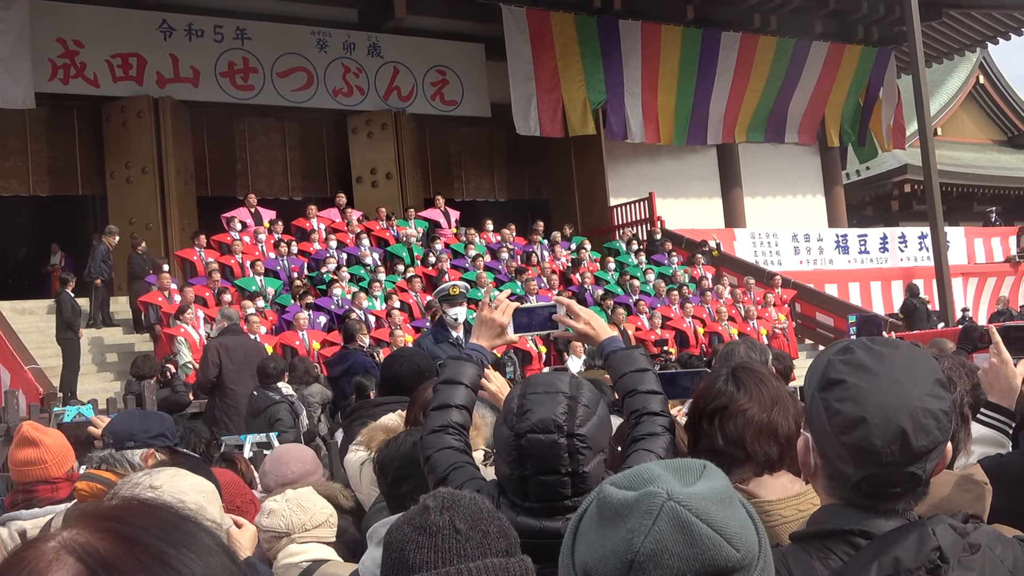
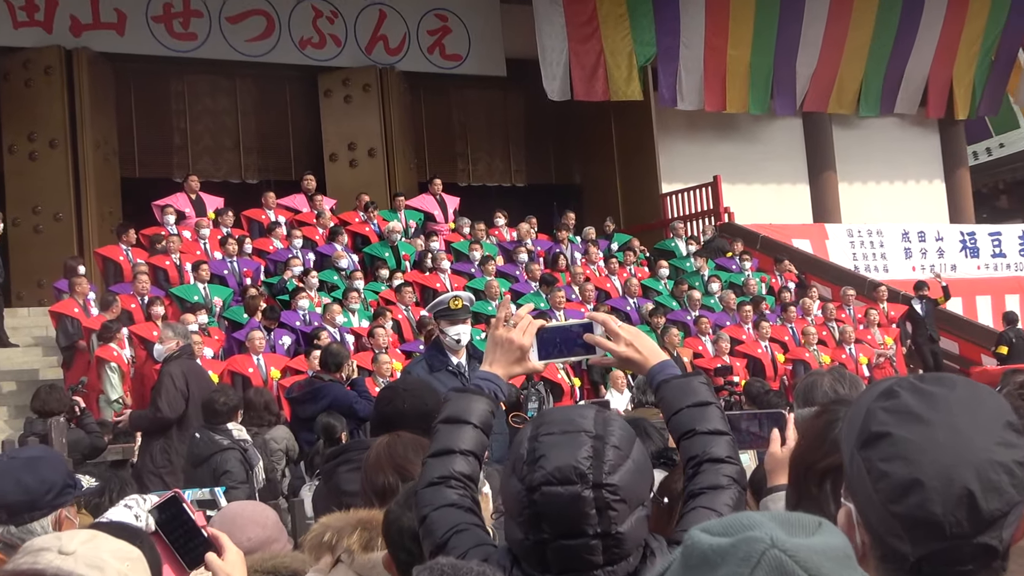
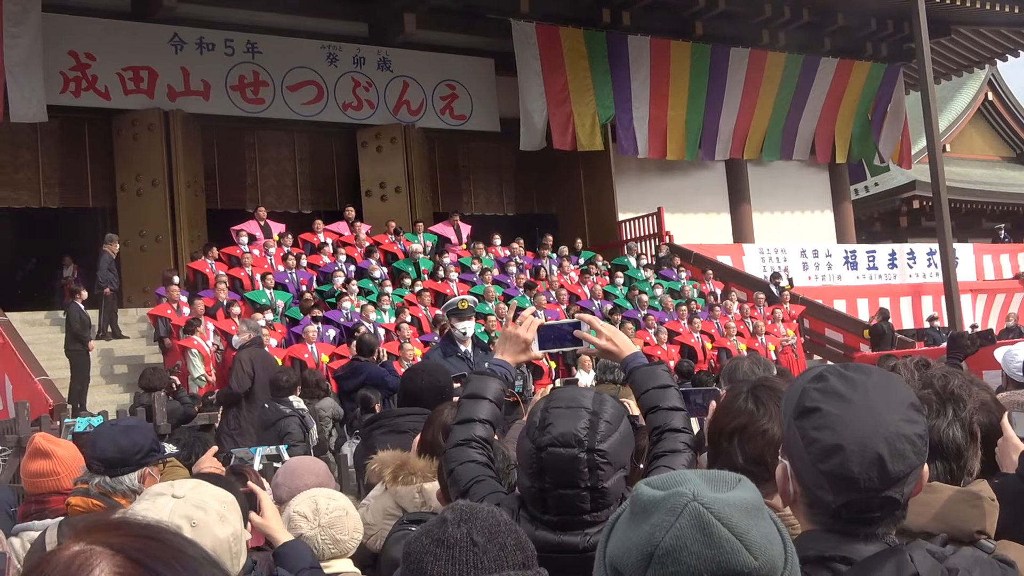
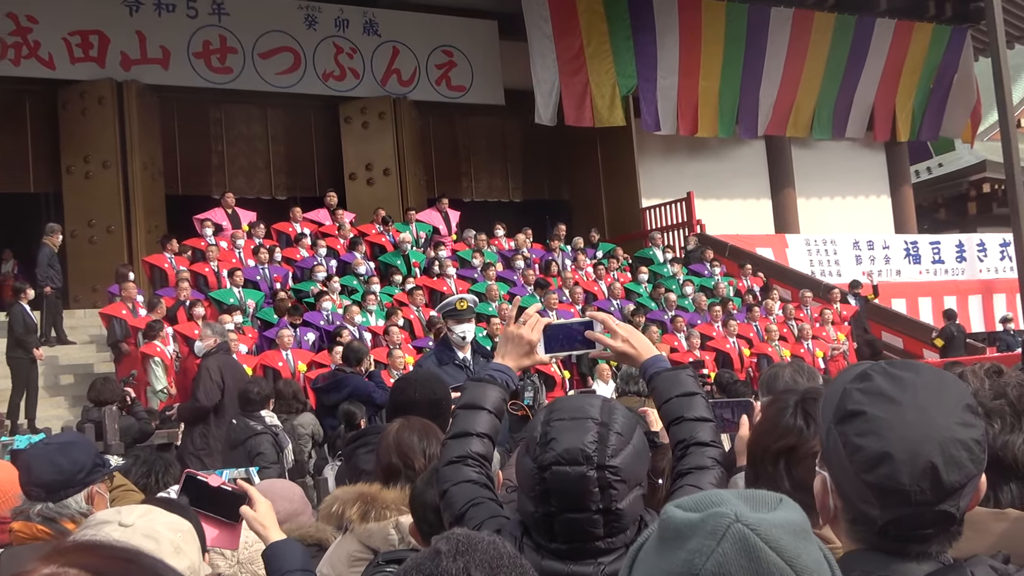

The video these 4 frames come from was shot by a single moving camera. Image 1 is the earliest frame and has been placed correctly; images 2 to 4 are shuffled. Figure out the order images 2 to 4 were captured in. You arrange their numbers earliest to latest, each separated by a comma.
3, 4, 2
